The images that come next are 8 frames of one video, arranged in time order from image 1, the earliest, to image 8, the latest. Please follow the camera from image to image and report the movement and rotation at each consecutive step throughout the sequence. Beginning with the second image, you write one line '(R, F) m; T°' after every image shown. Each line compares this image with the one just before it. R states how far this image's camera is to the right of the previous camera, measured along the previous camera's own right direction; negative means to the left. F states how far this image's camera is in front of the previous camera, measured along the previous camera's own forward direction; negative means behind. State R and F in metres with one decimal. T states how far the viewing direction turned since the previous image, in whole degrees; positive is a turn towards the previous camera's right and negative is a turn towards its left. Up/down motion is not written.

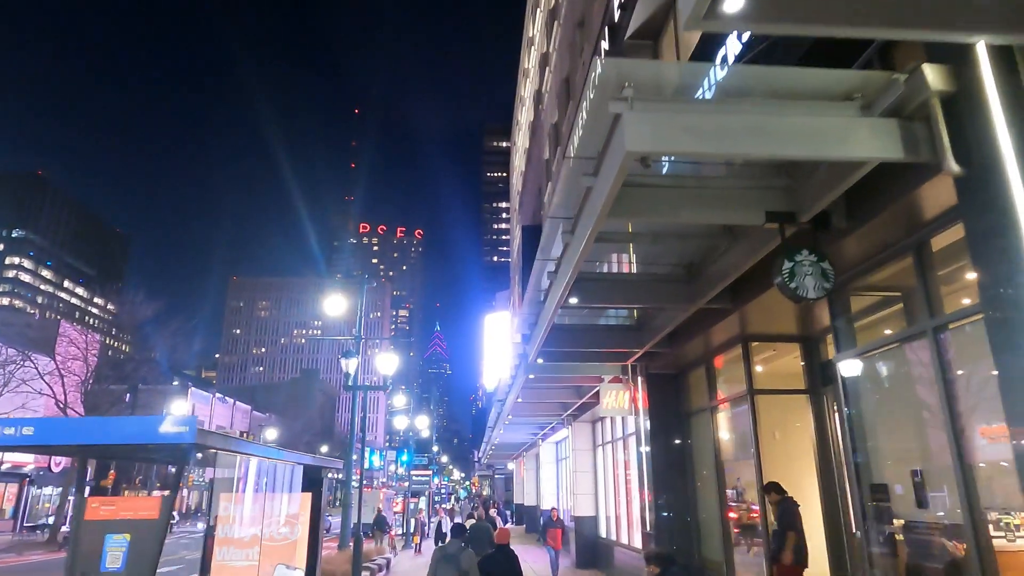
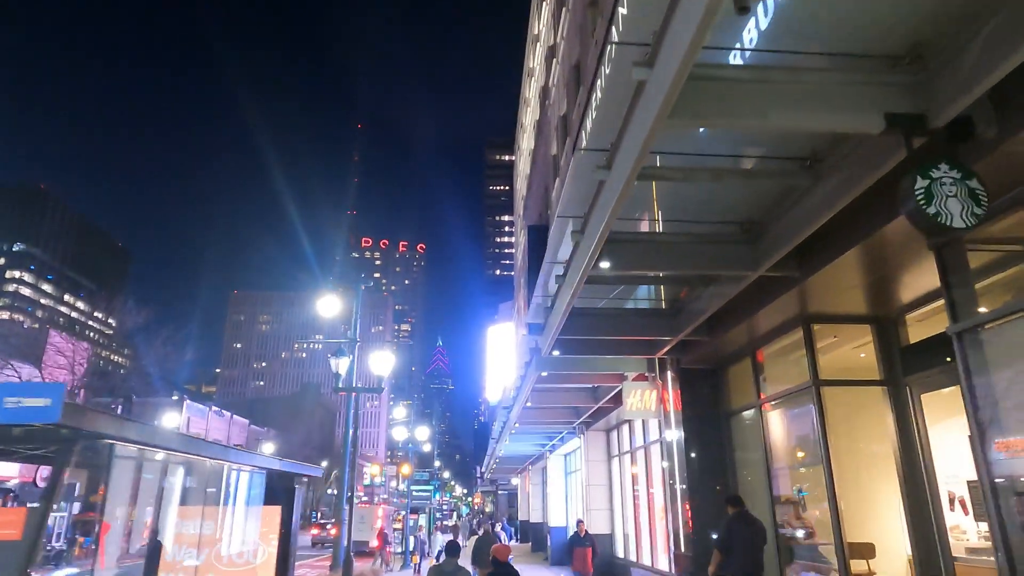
(-0.1, +1.6) m; 0°
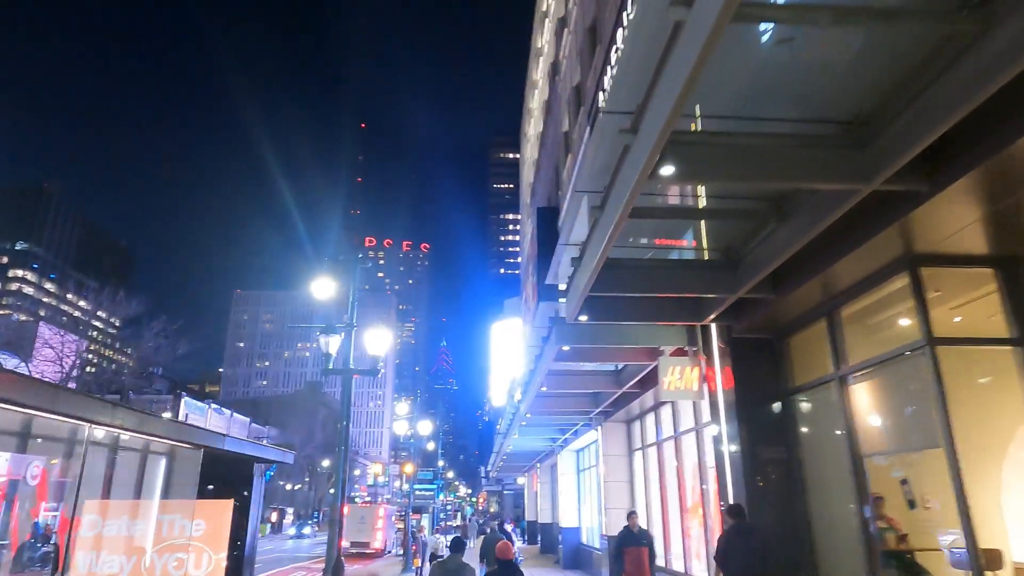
(-0.2, +1.7) m; 0°
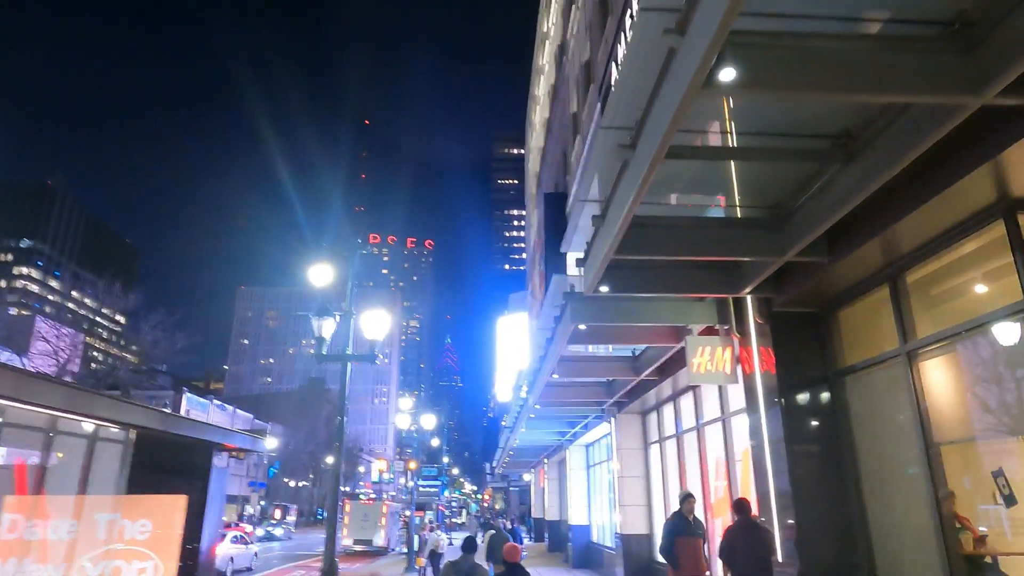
(-0.1, +1.0) m; 0°
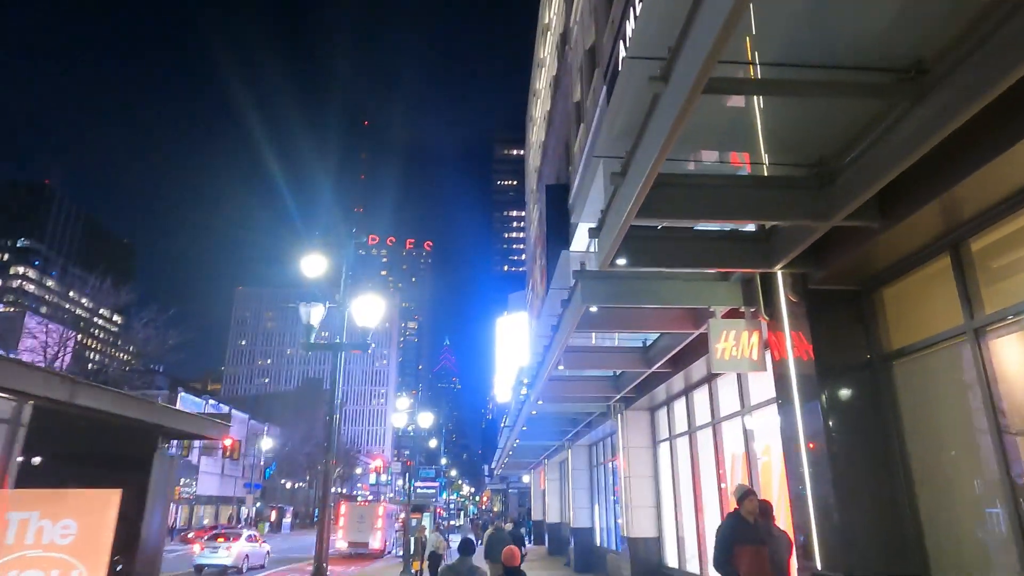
(-0.1, +0.8) m; 0°
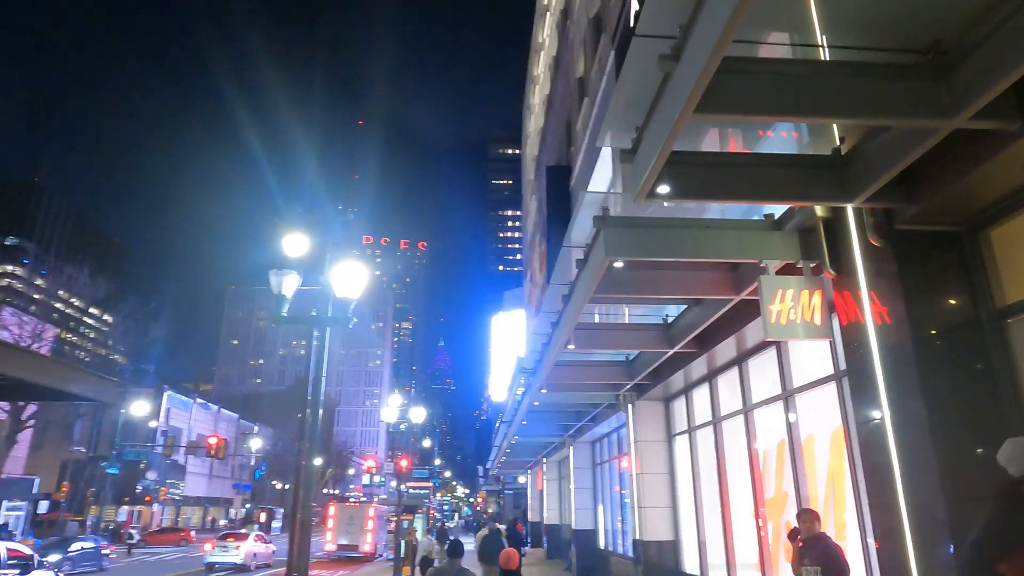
(-0.1, +1.4) m; 0°
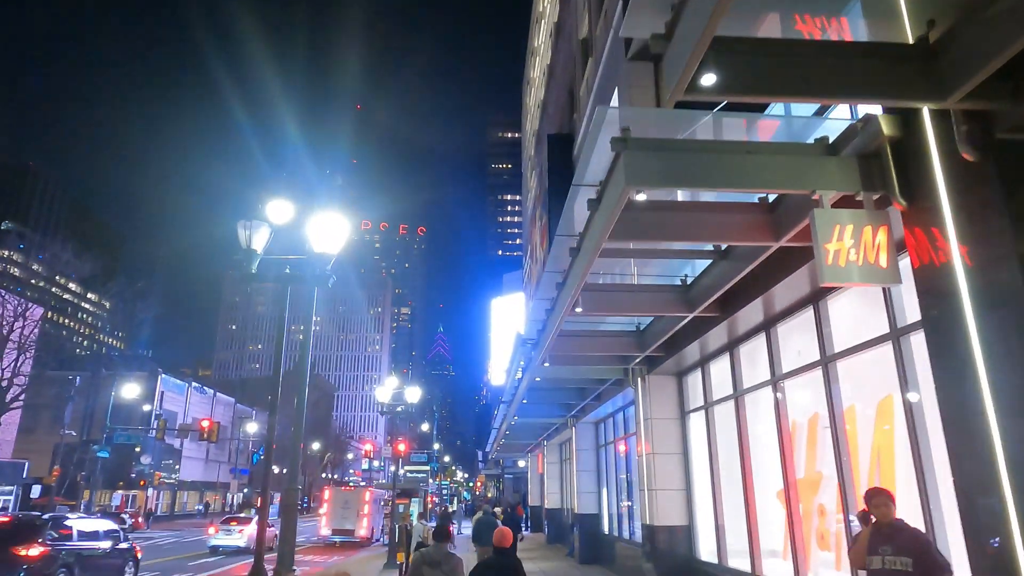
(0.0, +1.1) m; 0°
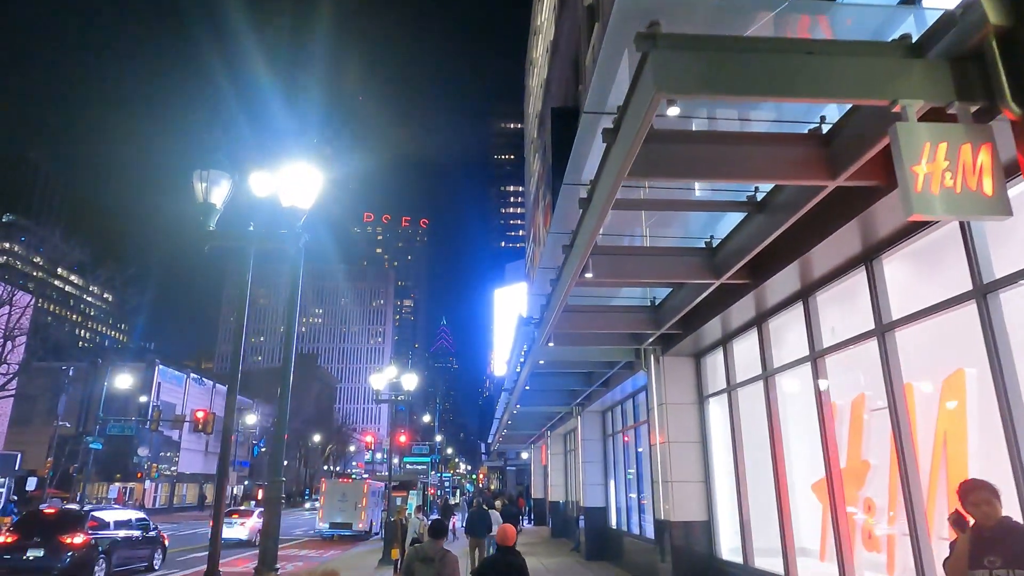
(0.0, +1.1) m; 0°
